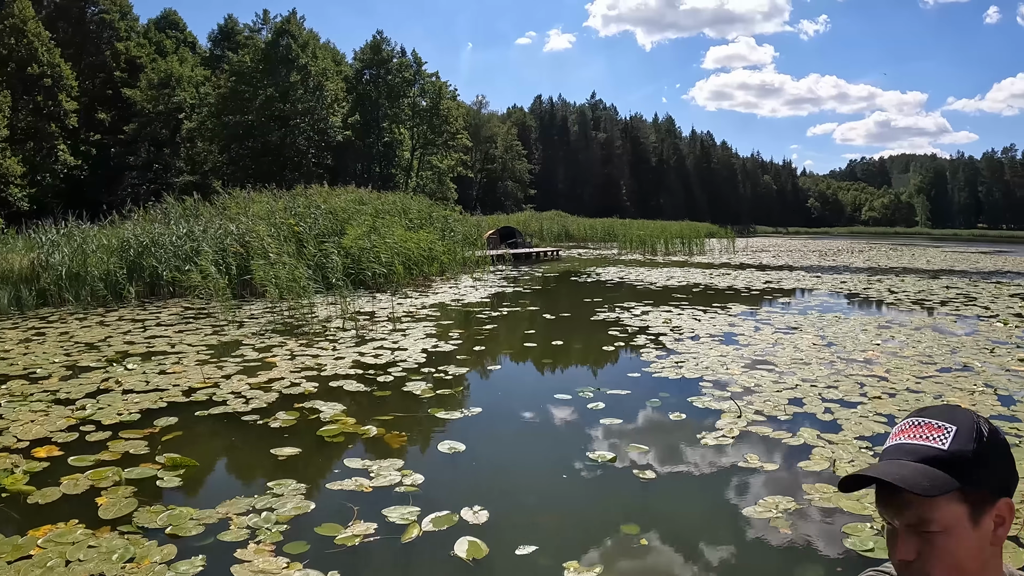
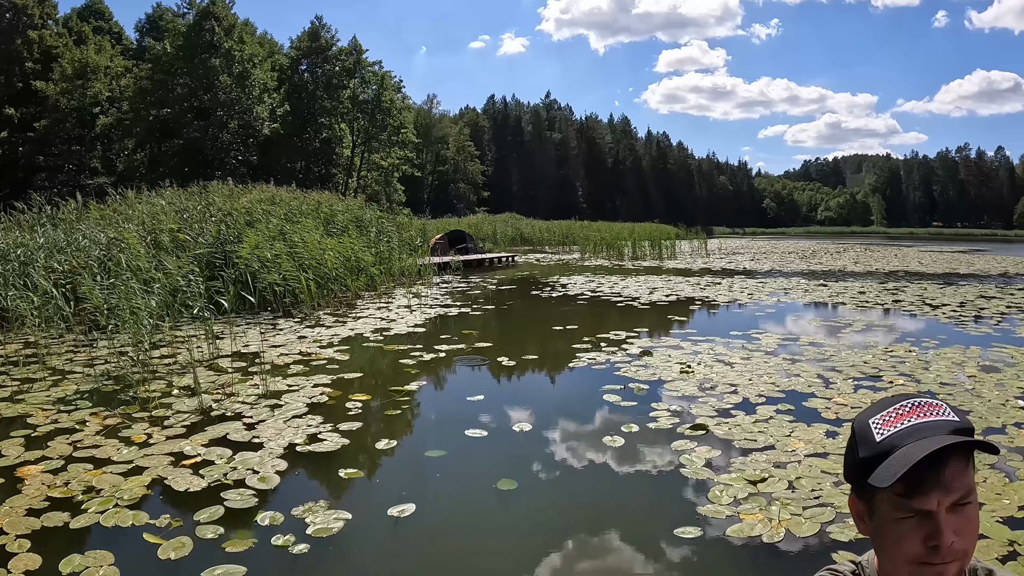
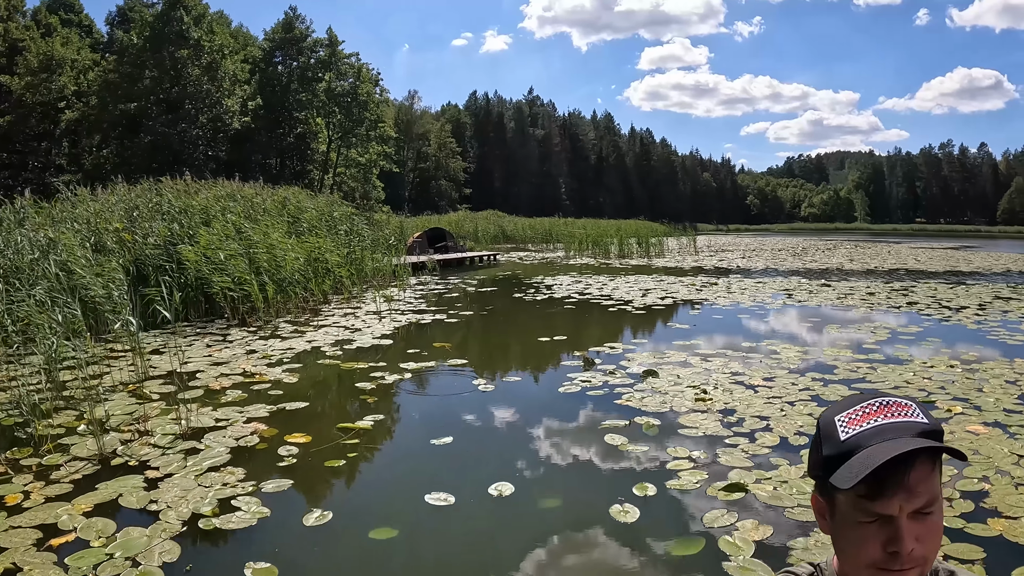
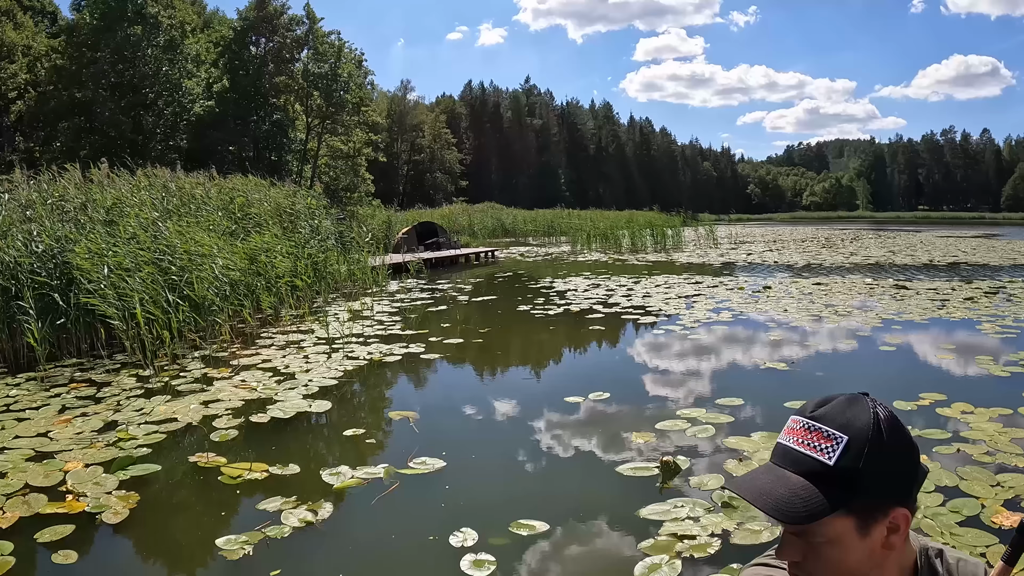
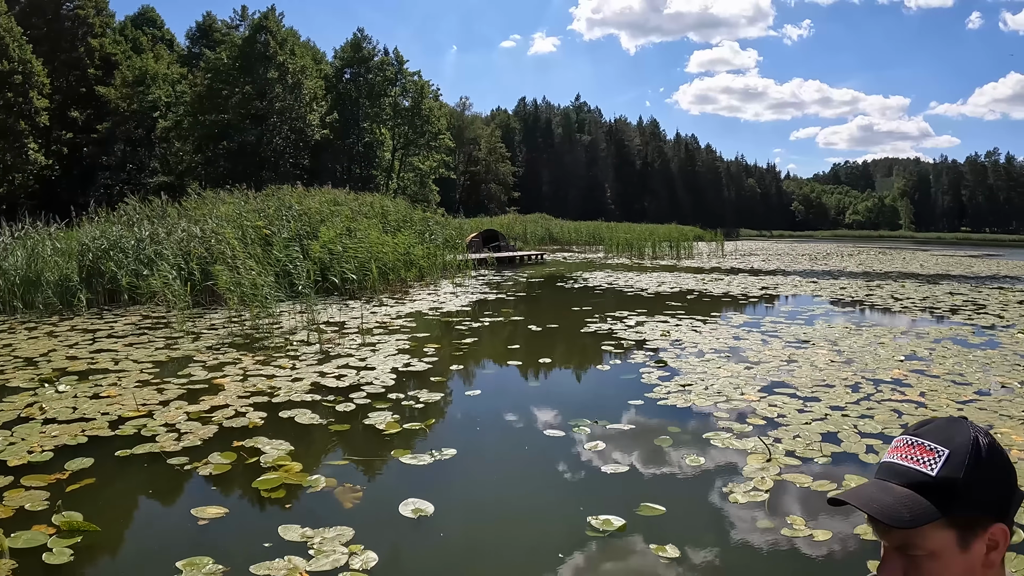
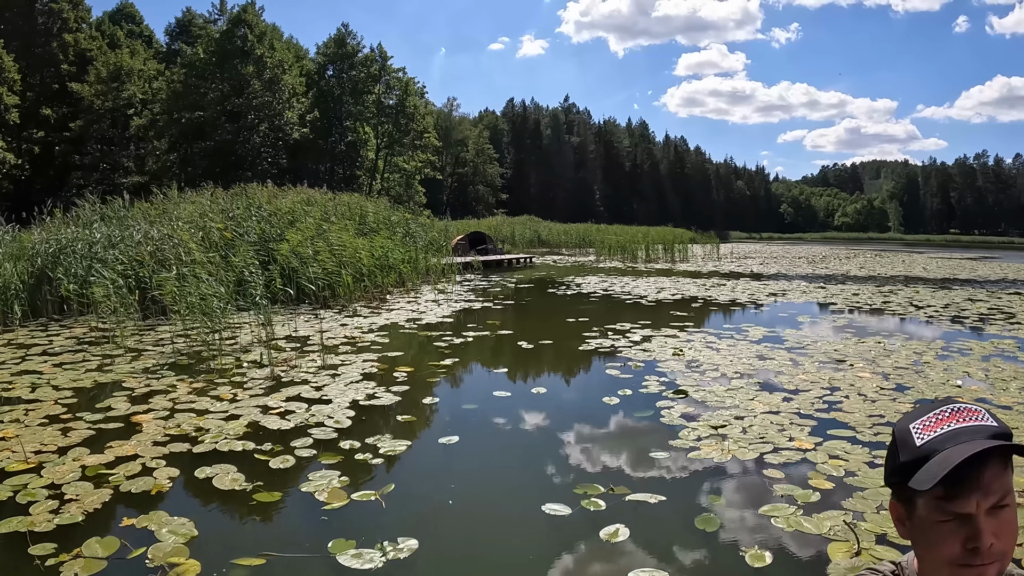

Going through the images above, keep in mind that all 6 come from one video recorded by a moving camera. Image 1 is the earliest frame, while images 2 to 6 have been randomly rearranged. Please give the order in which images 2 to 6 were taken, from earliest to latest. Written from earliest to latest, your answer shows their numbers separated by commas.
5, 6, 2, 3, 4
